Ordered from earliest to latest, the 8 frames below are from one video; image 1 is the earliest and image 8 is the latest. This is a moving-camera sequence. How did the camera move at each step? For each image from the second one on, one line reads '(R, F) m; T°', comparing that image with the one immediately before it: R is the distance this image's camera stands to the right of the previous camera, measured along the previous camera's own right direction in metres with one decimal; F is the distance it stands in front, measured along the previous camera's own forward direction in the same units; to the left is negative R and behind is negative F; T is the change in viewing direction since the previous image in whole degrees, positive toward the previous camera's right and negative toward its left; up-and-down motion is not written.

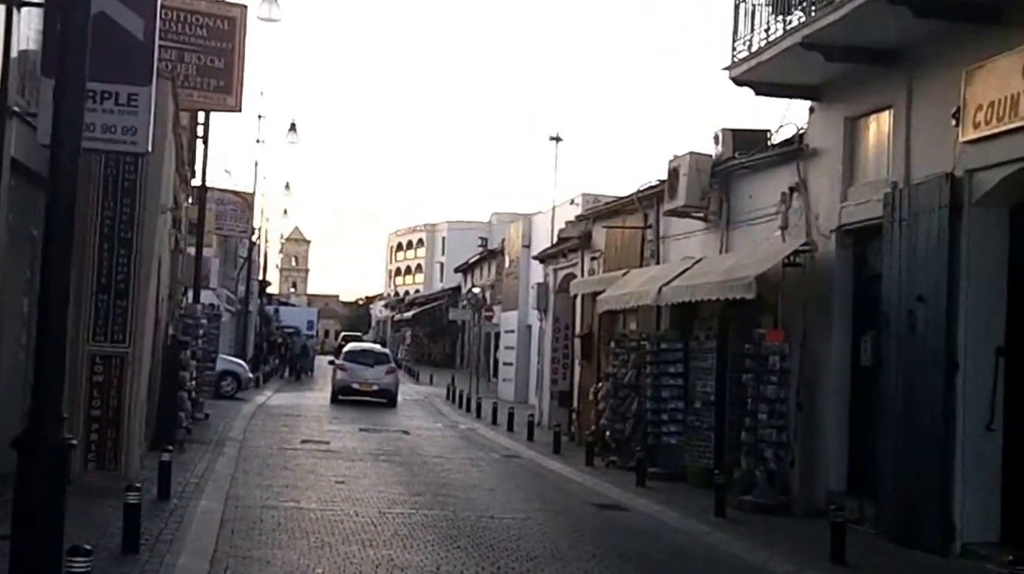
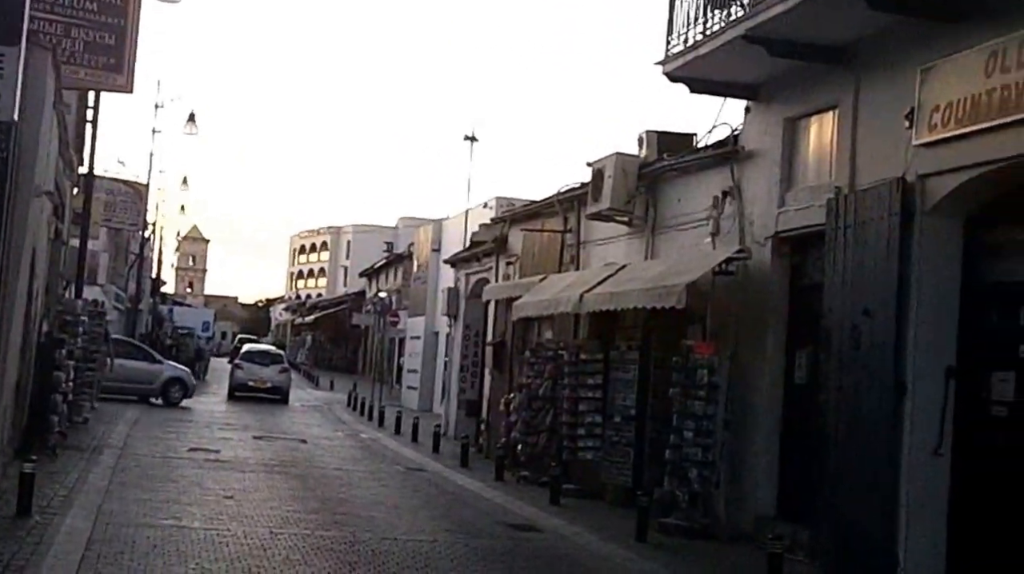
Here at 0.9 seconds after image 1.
(-0.1, +1.1) m; +4°
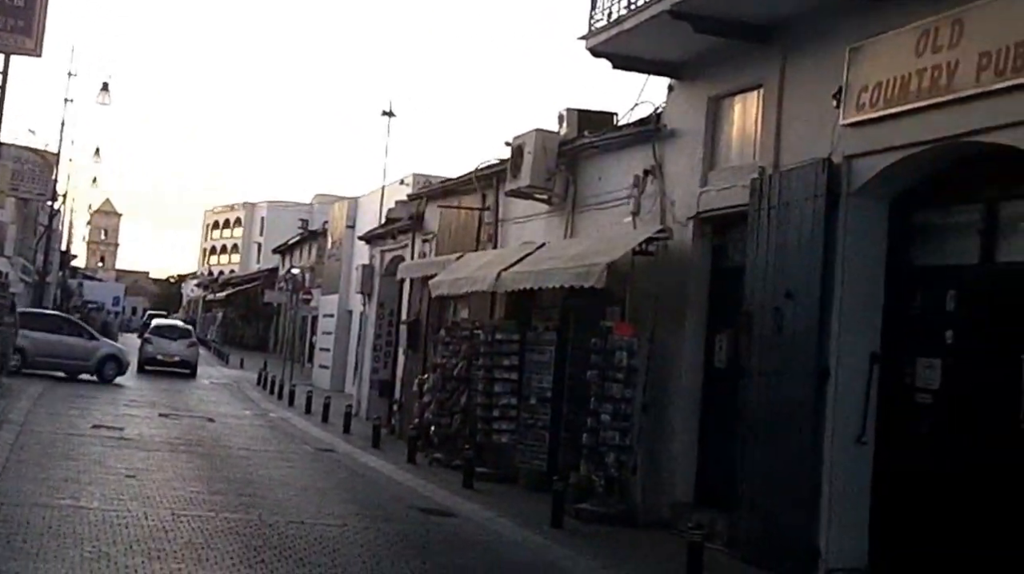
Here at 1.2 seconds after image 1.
(0.0, +0.4) m; +4°
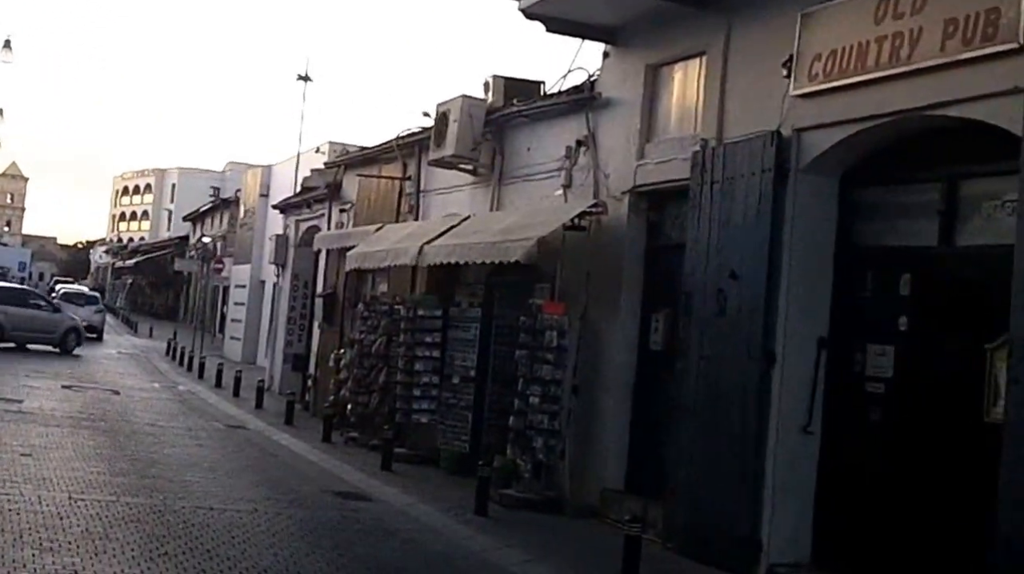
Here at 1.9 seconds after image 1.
(-0.1, +0.7) m; +4°
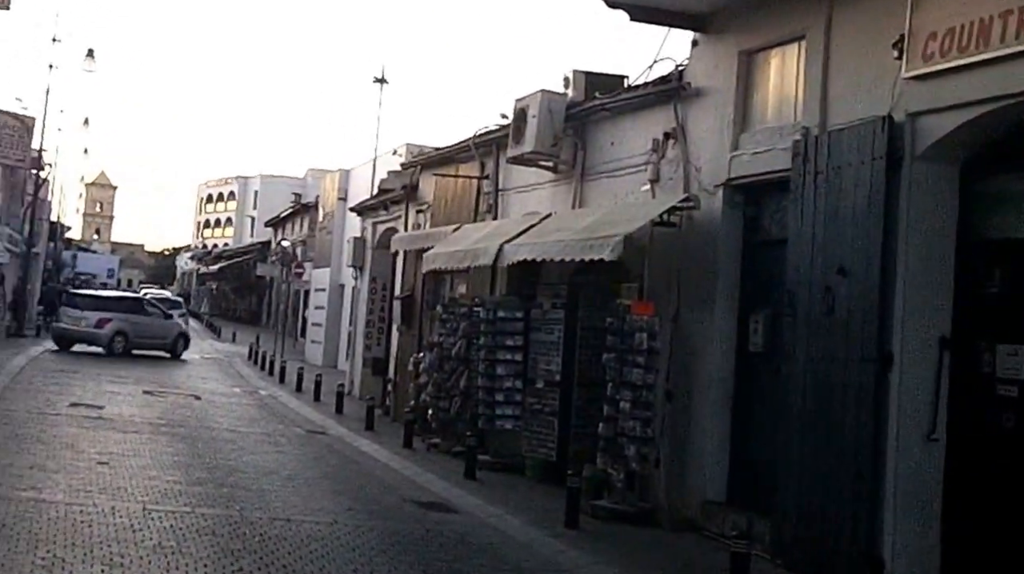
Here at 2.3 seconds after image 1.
(-0.1, +0.6) m; -4°
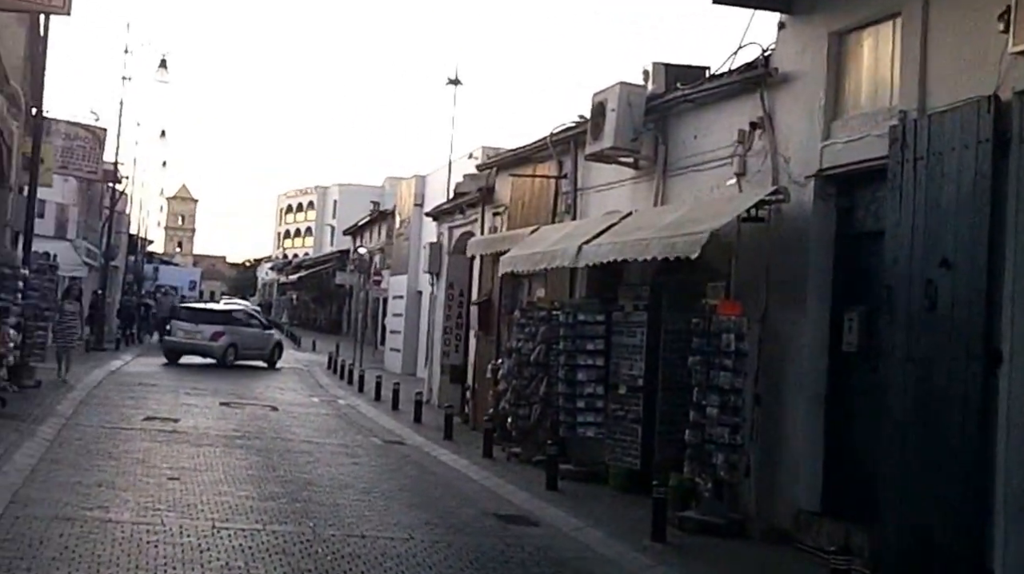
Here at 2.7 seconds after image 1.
(0.0, +0.5) m; -4°
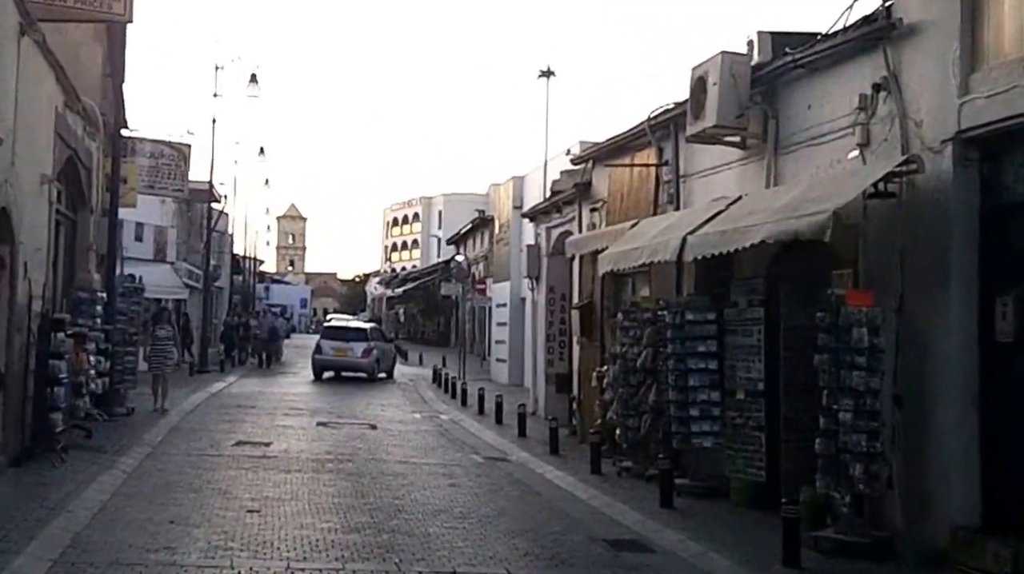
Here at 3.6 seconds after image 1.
(+0.1, +1.3) m; -5°
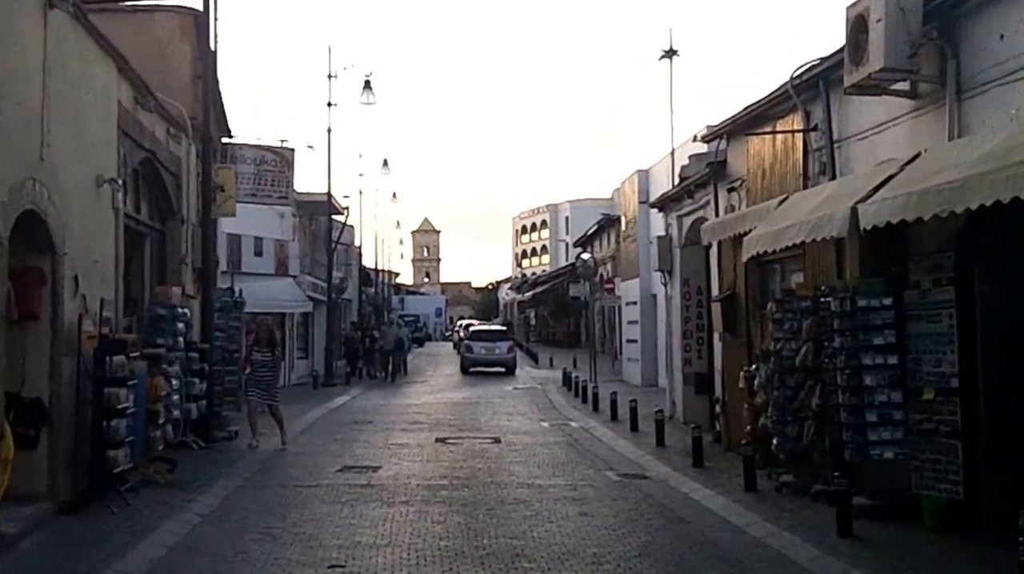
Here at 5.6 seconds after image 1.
(0.0, +2.2) m; -6°
